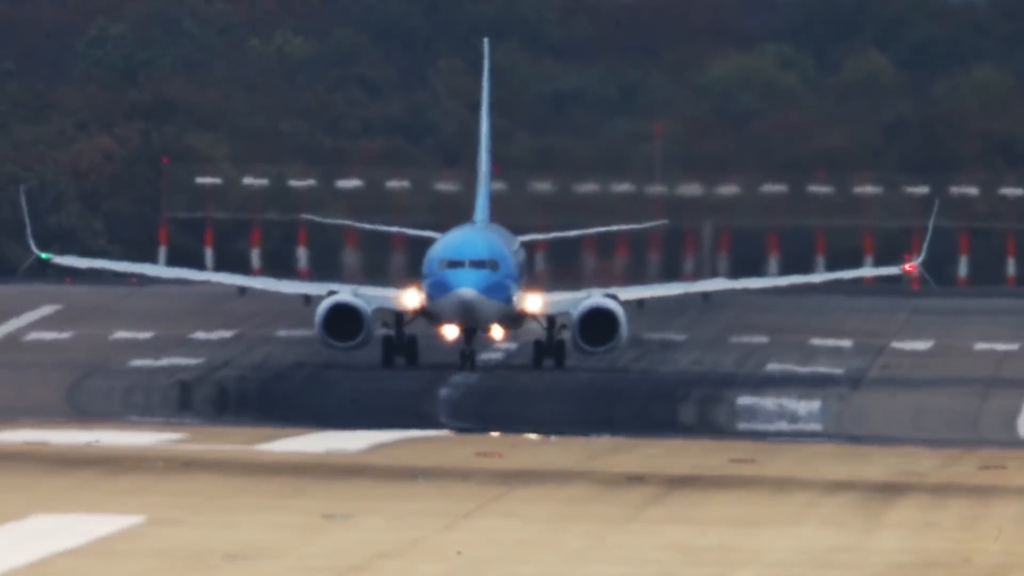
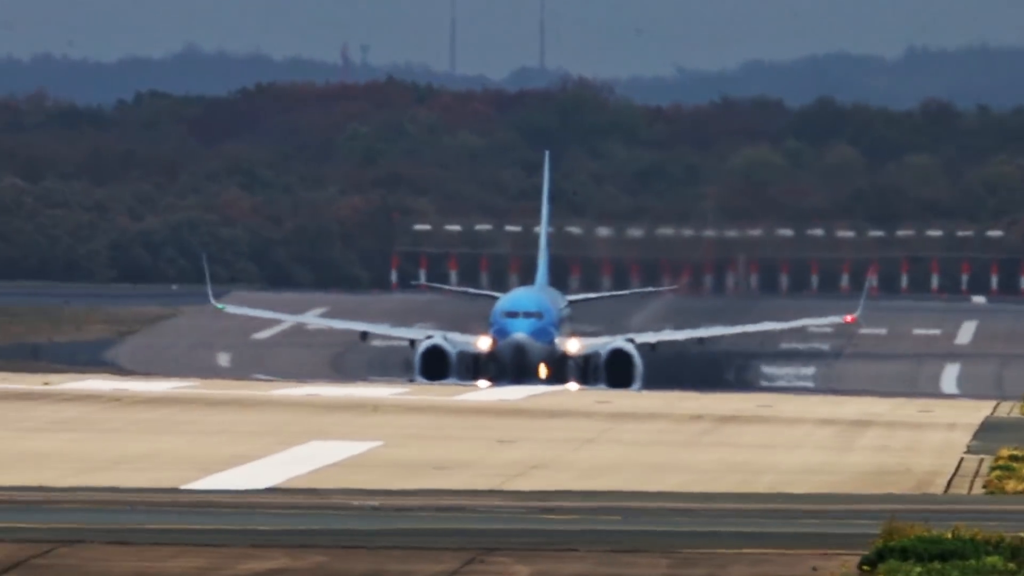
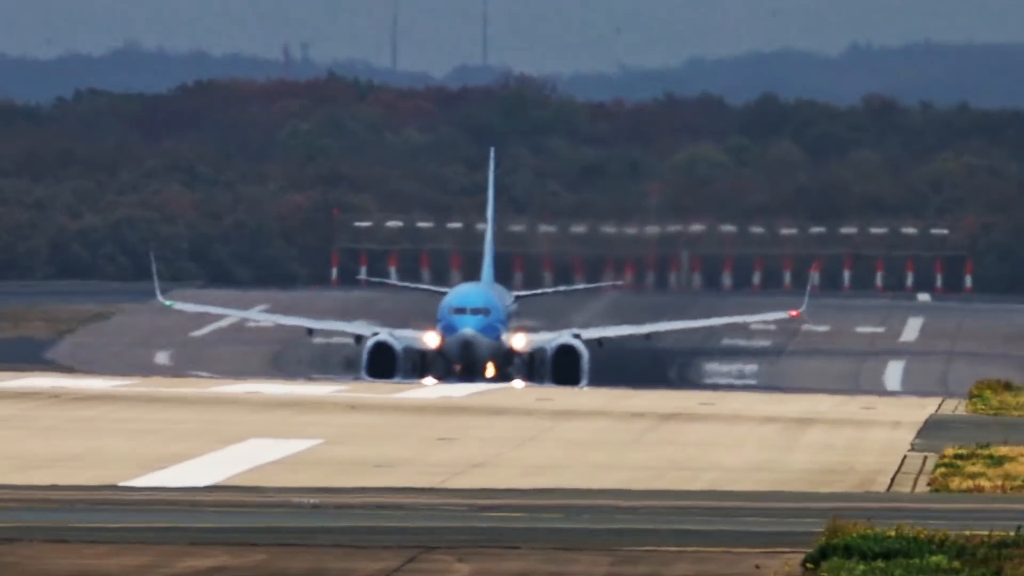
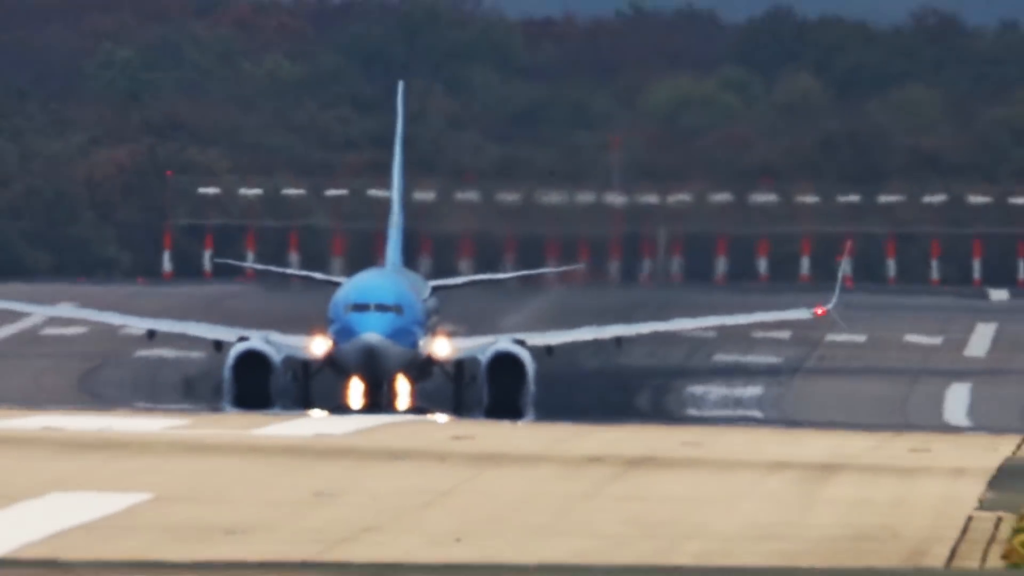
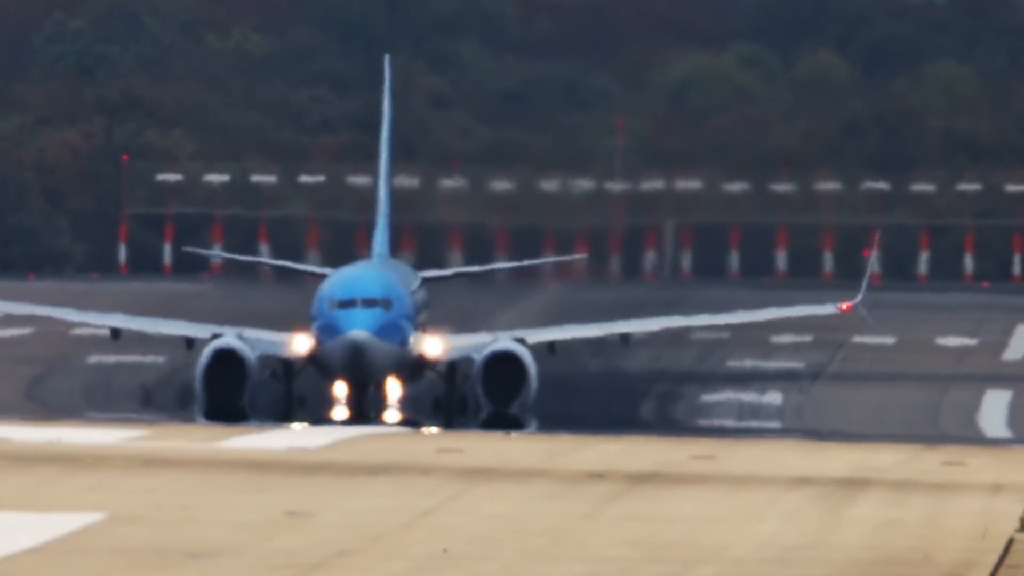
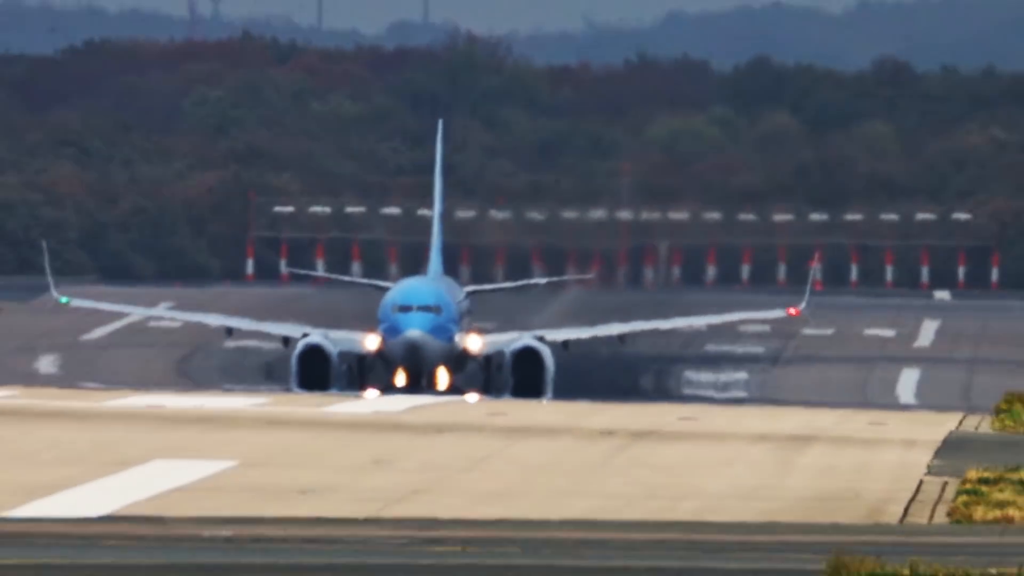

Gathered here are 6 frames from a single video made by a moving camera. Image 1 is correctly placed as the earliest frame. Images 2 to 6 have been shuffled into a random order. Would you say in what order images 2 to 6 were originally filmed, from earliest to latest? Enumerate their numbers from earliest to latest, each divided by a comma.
5, 4, 6, 3, 2
